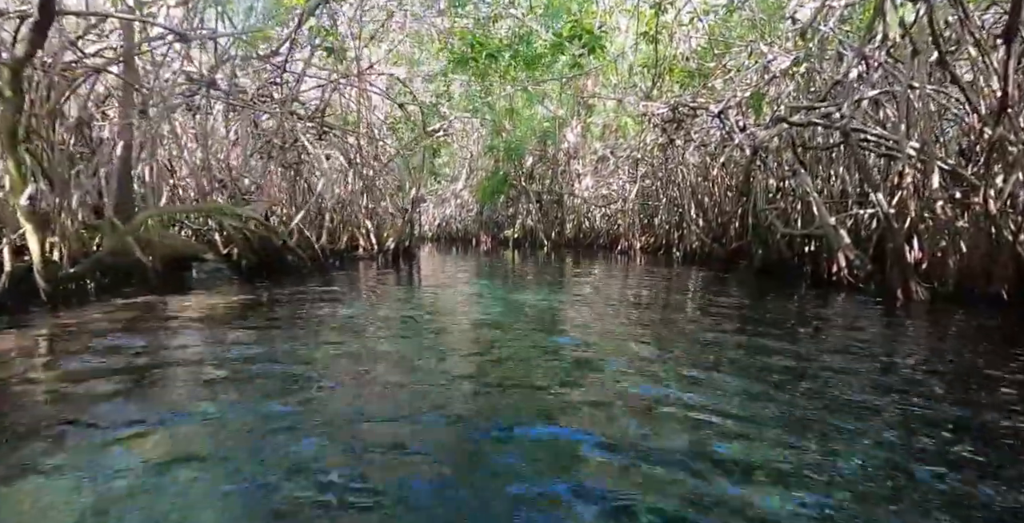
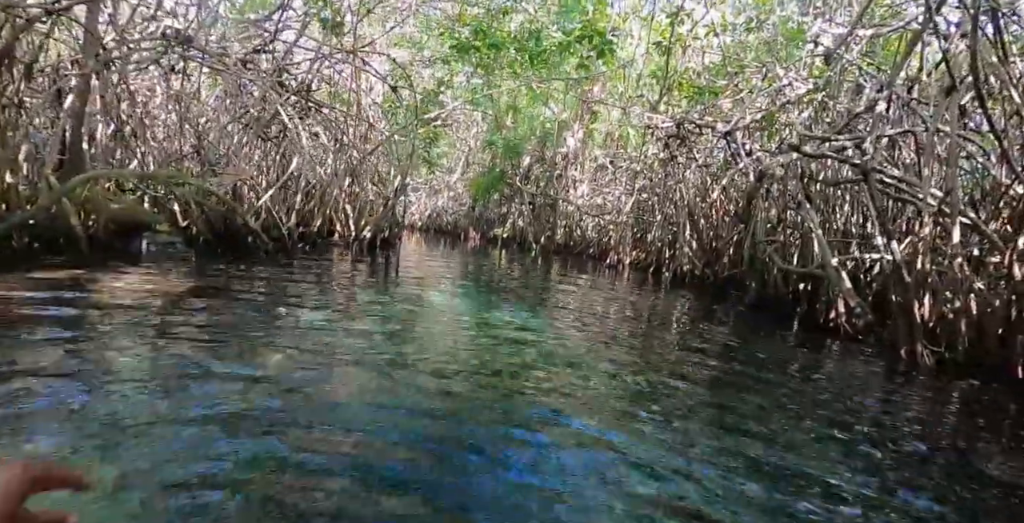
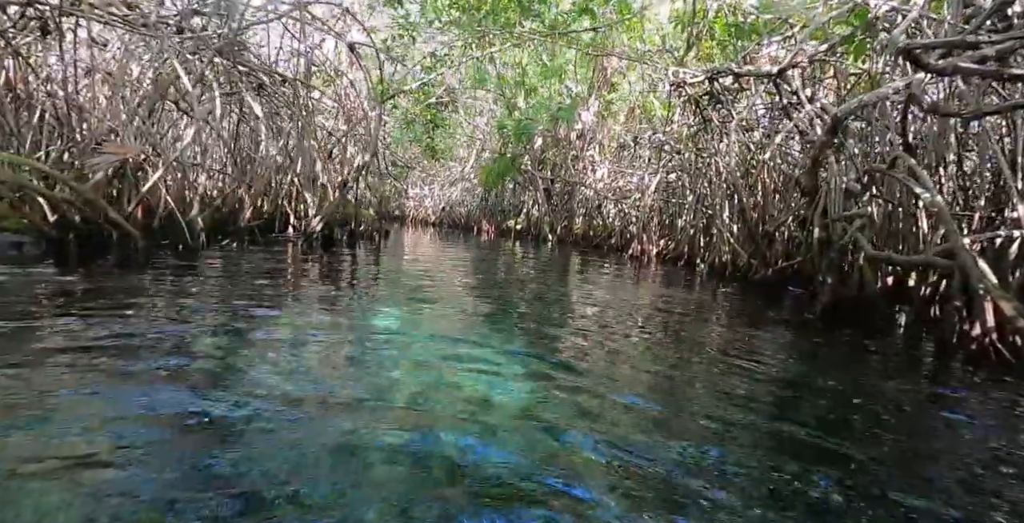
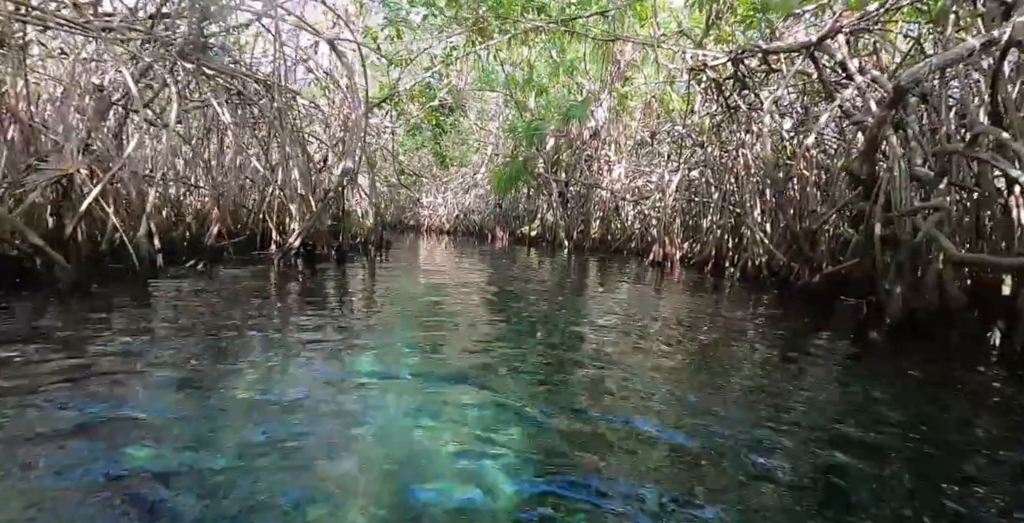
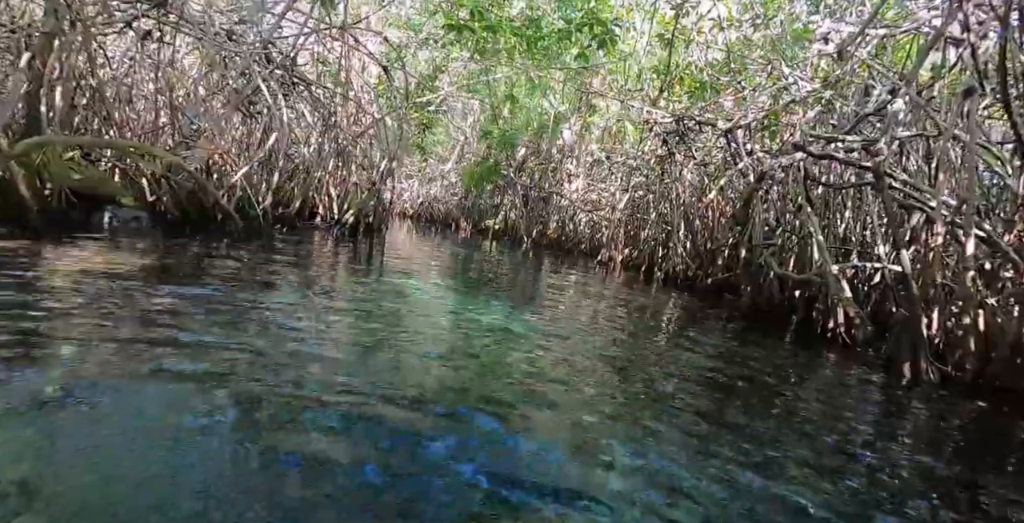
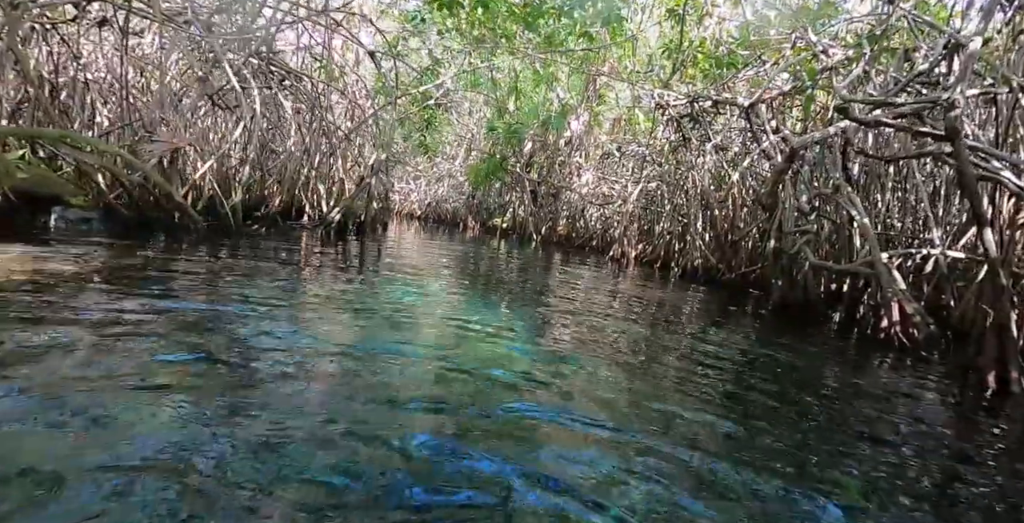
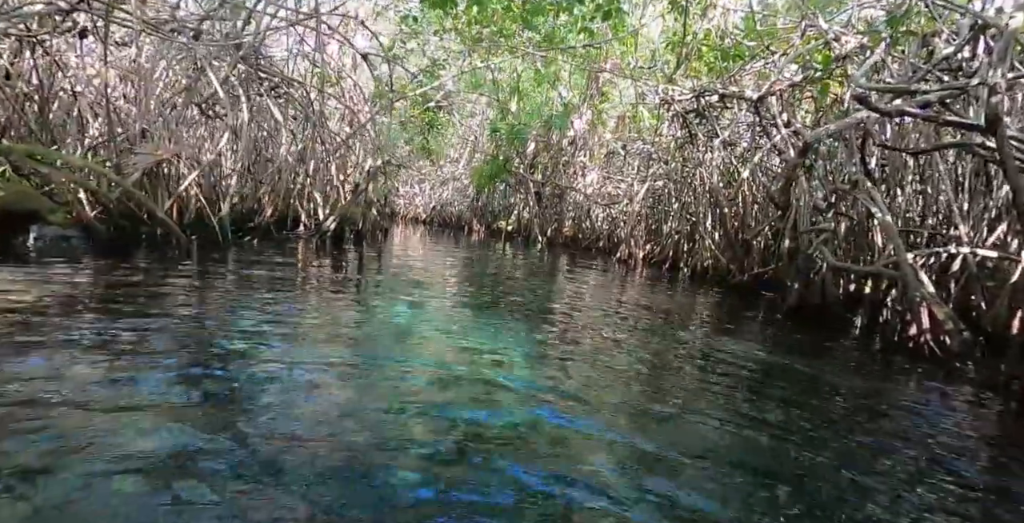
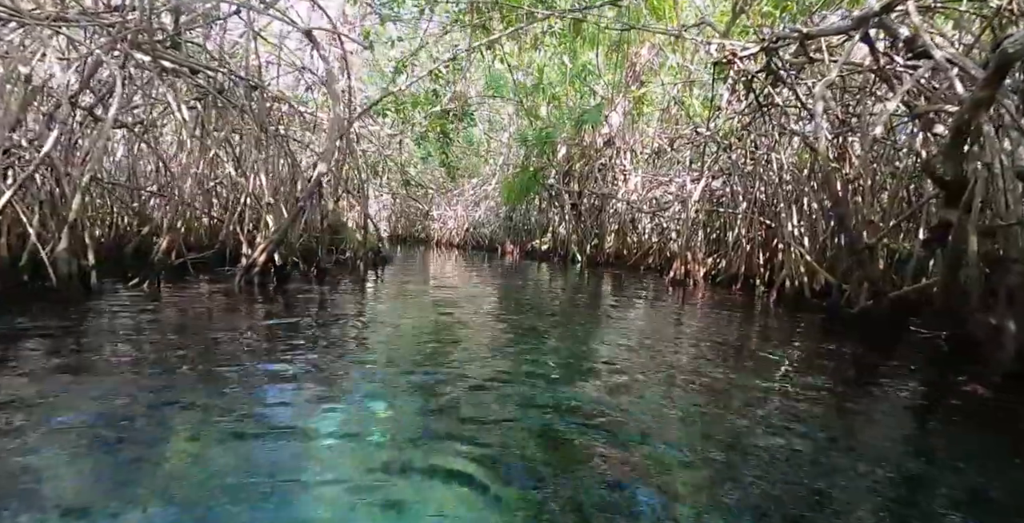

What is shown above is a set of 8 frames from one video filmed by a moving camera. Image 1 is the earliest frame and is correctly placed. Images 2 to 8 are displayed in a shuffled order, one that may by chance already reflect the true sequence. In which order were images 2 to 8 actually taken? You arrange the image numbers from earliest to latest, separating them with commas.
2, 5, 6, 7, 3, 4, 8
